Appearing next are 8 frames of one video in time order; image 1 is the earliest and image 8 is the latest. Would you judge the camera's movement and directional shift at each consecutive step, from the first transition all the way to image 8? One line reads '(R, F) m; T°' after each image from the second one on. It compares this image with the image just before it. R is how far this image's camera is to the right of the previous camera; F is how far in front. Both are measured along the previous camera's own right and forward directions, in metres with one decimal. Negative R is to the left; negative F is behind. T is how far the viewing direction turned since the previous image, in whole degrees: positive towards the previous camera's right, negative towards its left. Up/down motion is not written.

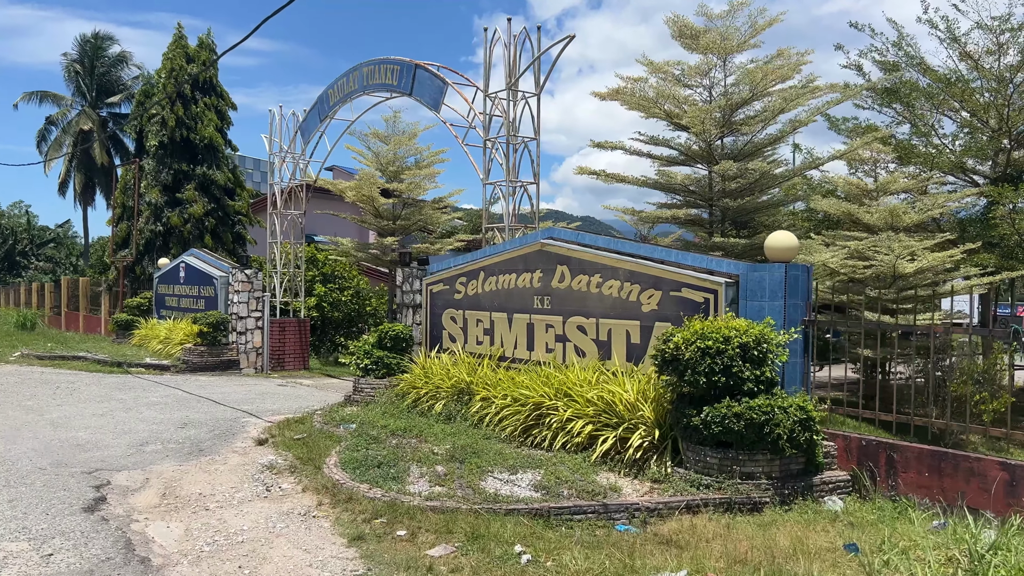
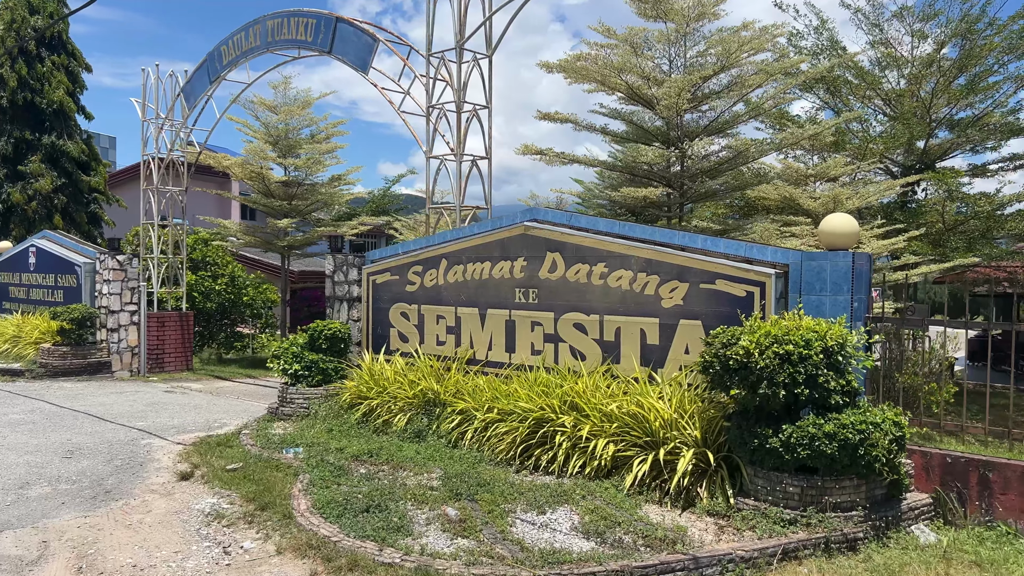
(-1.1, +1.4) m; +10°
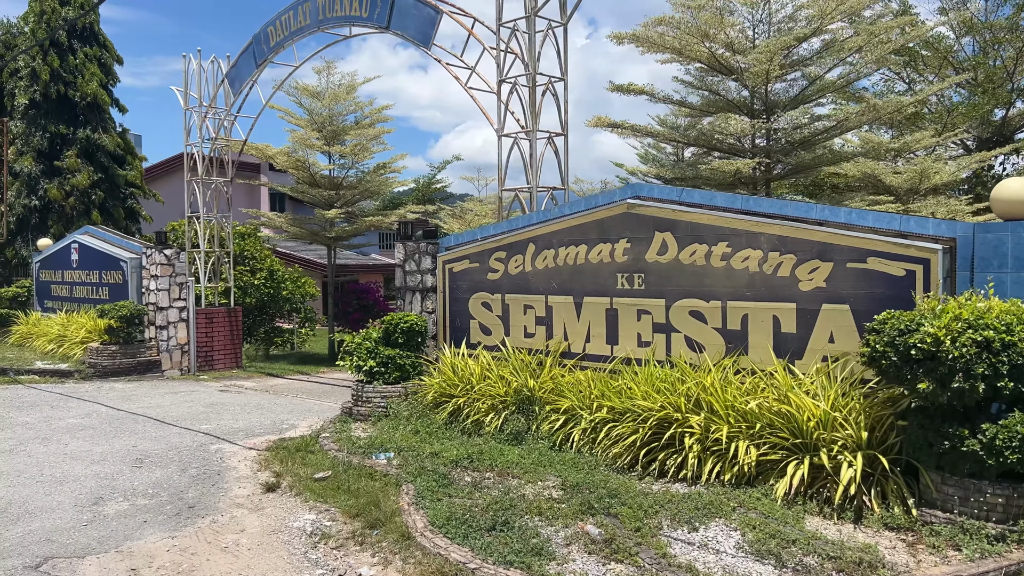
(-0.7, +0.7) m; -2°
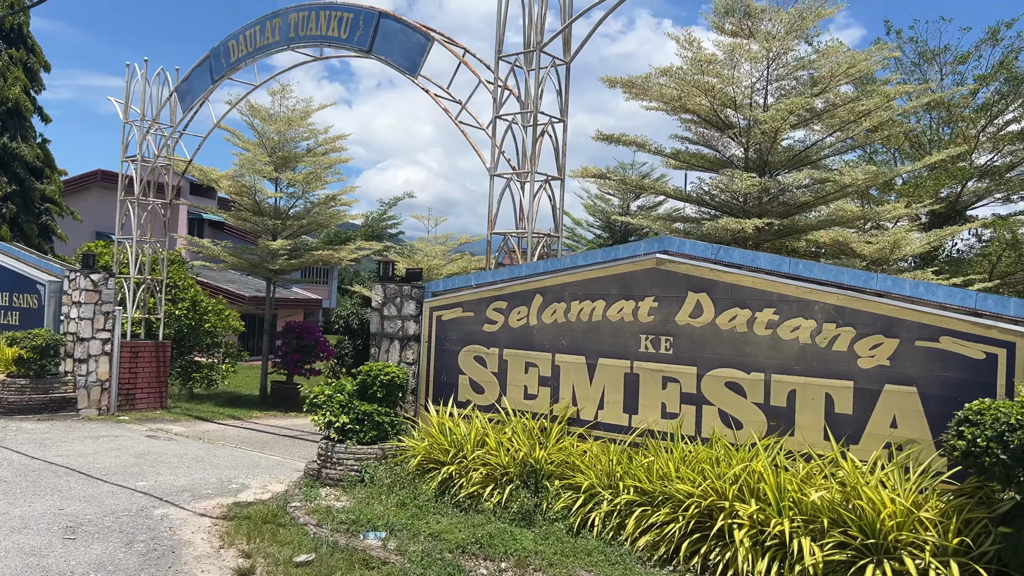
(-0.7, +0.8) m; +6°
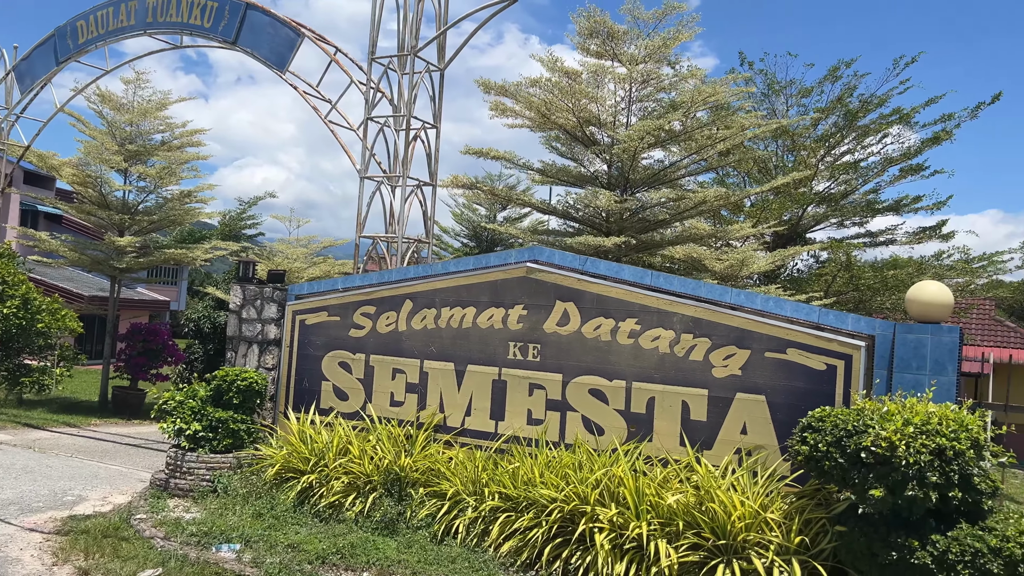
(-0.1, 0.0) m; +10°
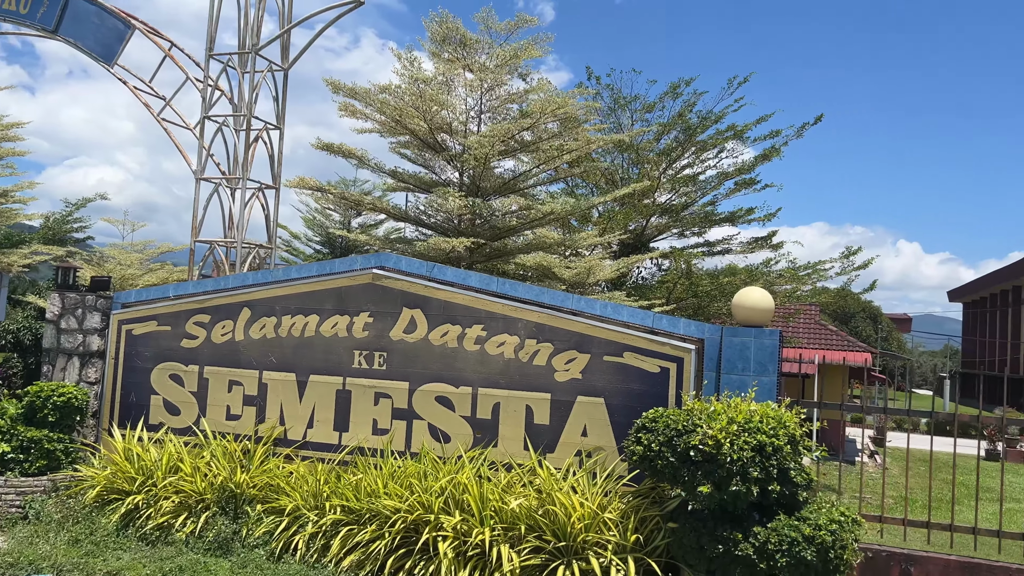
(+0.1, 0.0) m; +10°
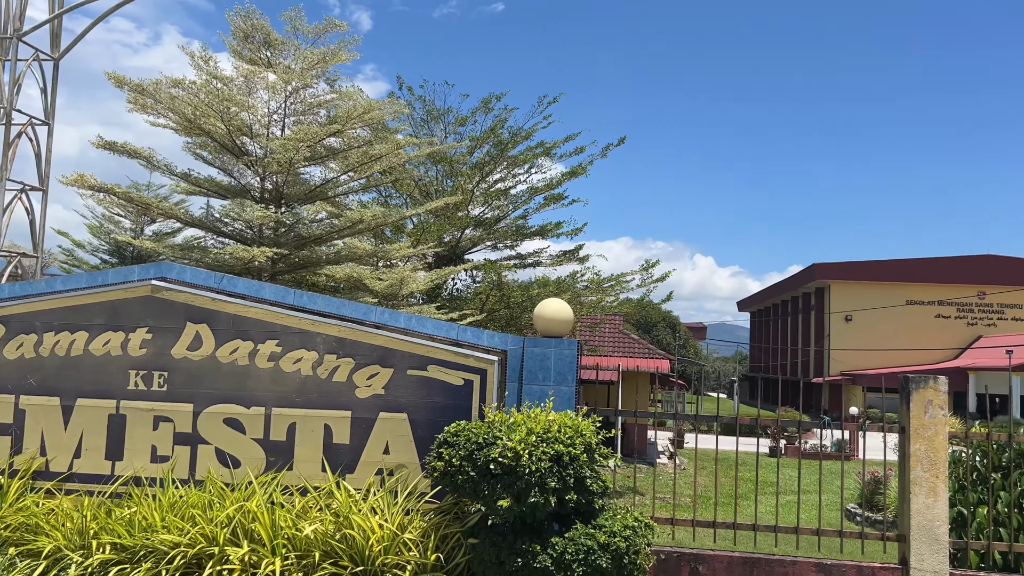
(+0.1, +0.1) m; +13°
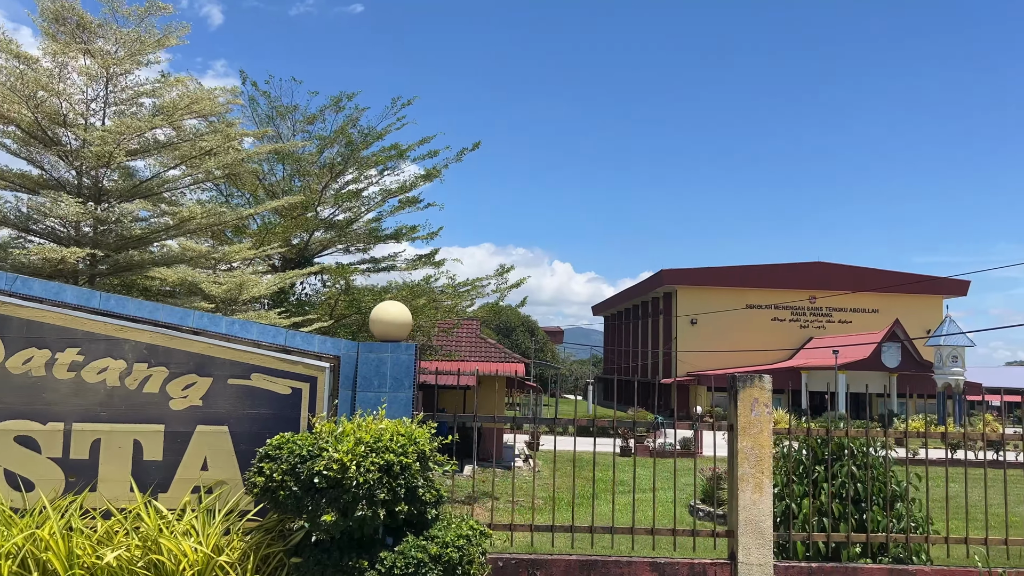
(+0.2, +0.2) m; +10°
